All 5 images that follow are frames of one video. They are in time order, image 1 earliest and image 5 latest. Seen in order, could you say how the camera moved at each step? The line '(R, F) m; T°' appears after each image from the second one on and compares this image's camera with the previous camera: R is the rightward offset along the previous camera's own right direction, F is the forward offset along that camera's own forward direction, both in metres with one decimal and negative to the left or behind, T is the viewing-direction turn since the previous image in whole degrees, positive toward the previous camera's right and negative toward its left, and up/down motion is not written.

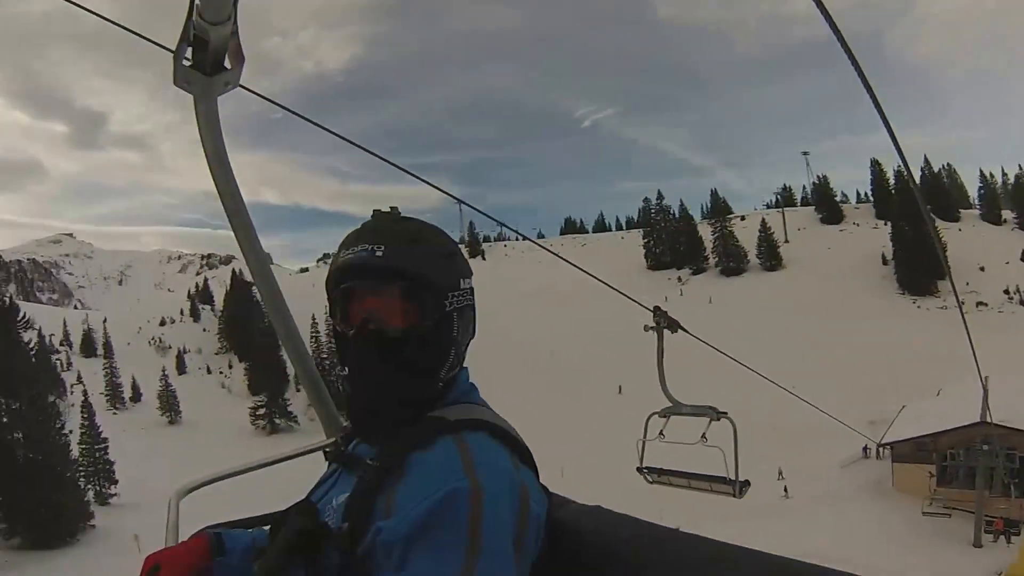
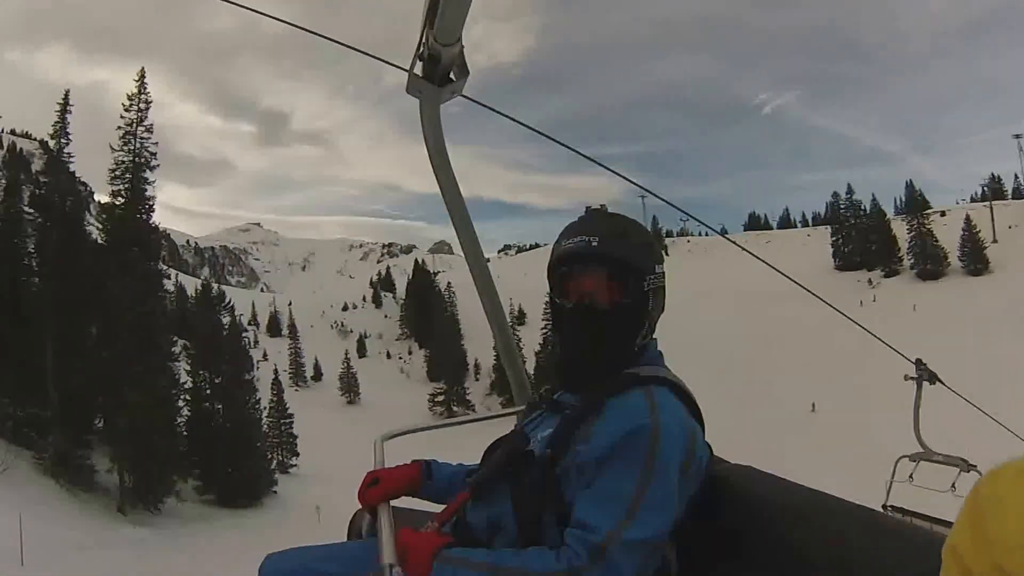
(-0.1, 0.0) m; -9°
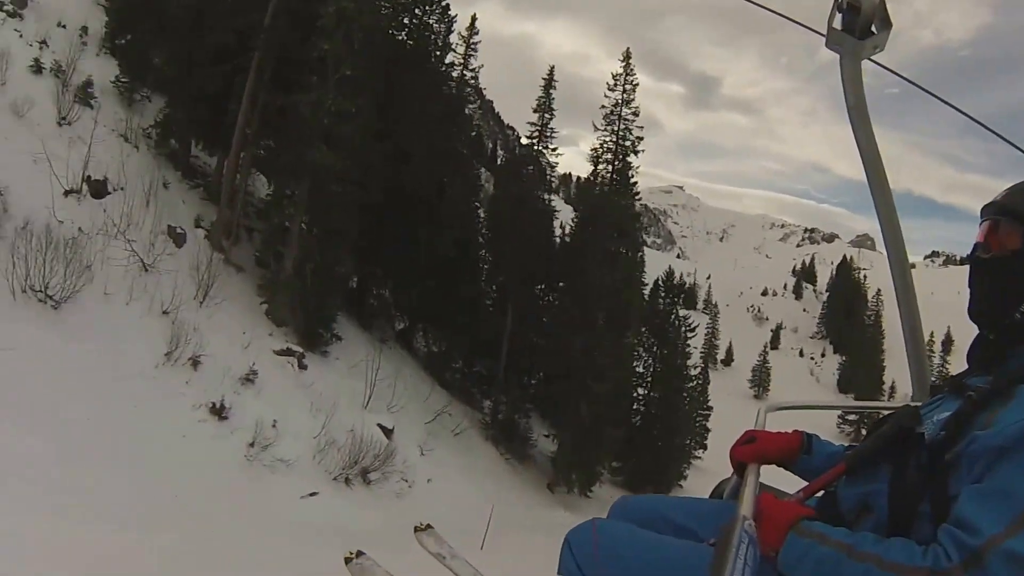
(-0.6, +0.4) m; -19°
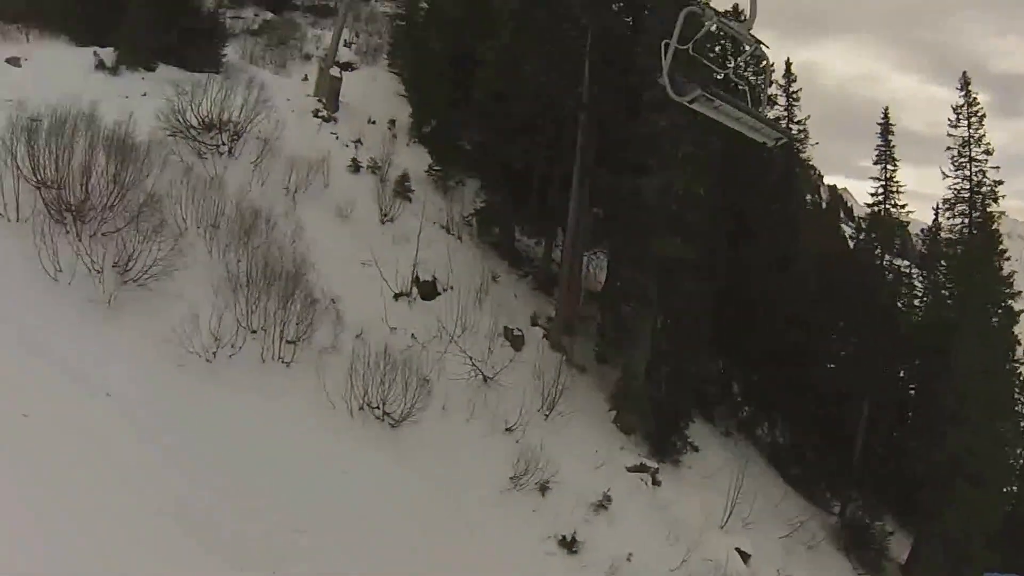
(-0.4, +0.9) m; -14°
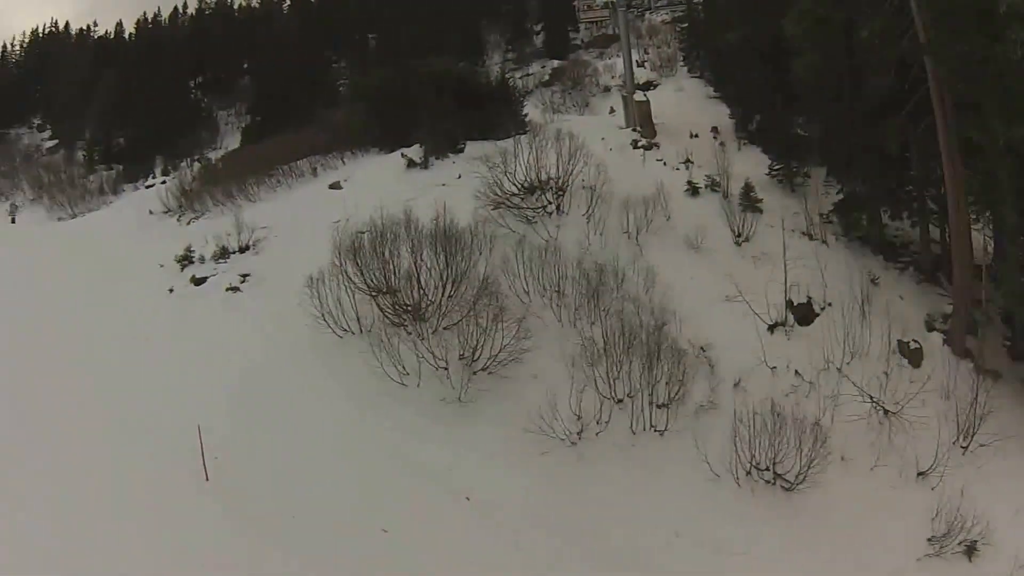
(+0.6, +1.5) m; -20°
